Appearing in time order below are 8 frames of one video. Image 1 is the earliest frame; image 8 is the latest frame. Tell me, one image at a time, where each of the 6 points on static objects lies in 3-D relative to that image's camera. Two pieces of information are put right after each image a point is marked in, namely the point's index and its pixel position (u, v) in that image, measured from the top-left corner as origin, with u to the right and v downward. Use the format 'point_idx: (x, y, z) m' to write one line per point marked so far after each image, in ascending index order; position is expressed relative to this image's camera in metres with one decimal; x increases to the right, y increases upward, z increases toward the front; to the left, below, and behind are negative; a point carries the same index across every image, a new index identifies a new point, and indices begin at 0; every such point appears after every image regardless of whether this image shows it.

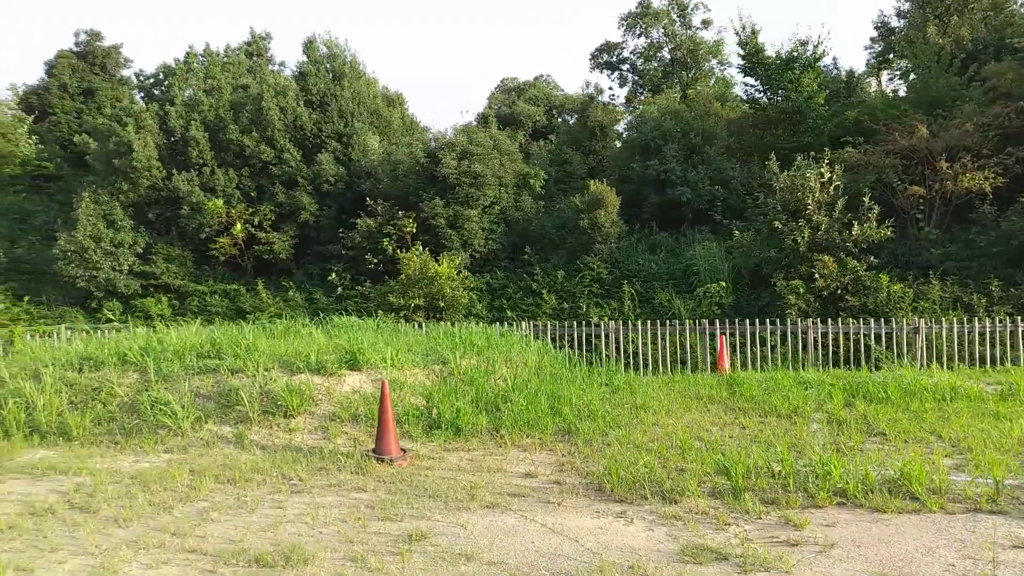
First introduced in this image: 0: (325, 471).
0: (-1.4, -1.3, +5.1) m
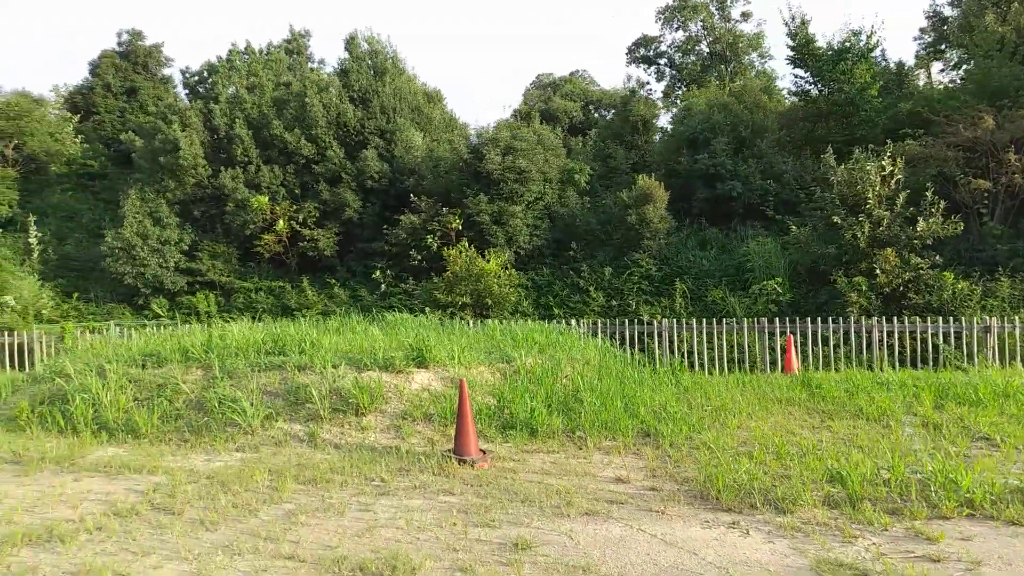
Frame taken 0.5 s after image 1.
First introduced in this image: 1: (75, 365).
0: (-0.7, -1.3, +4.9) m
1: (-4.4, -0.8, +7.3) m
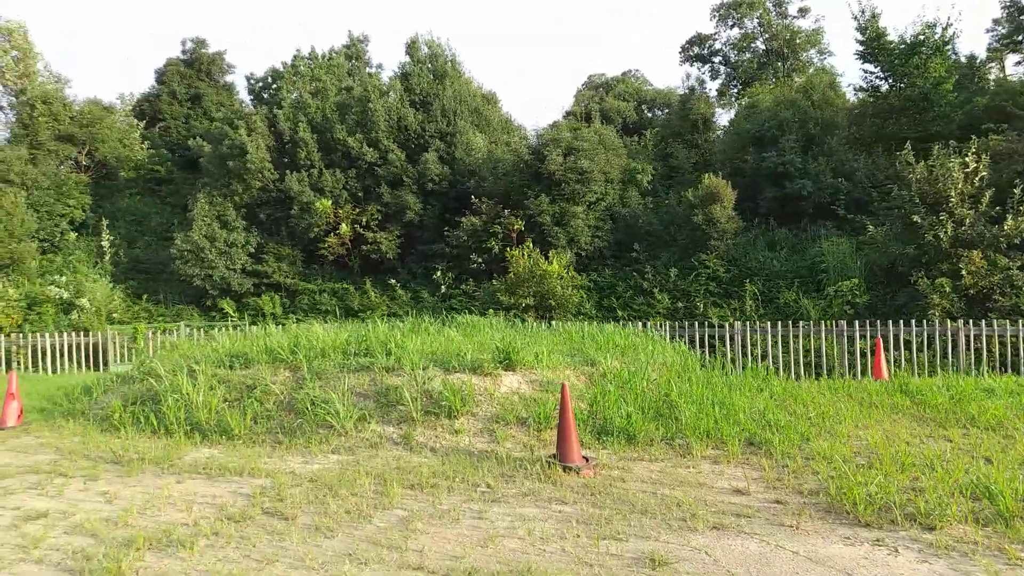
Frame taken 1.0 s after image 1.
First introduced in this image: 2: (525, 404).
0: (0.0, -1.3, +4.7) m
1: (-3.6, -0.8, +7.4) m
2: (+0.1, -1.0, +6.0) m
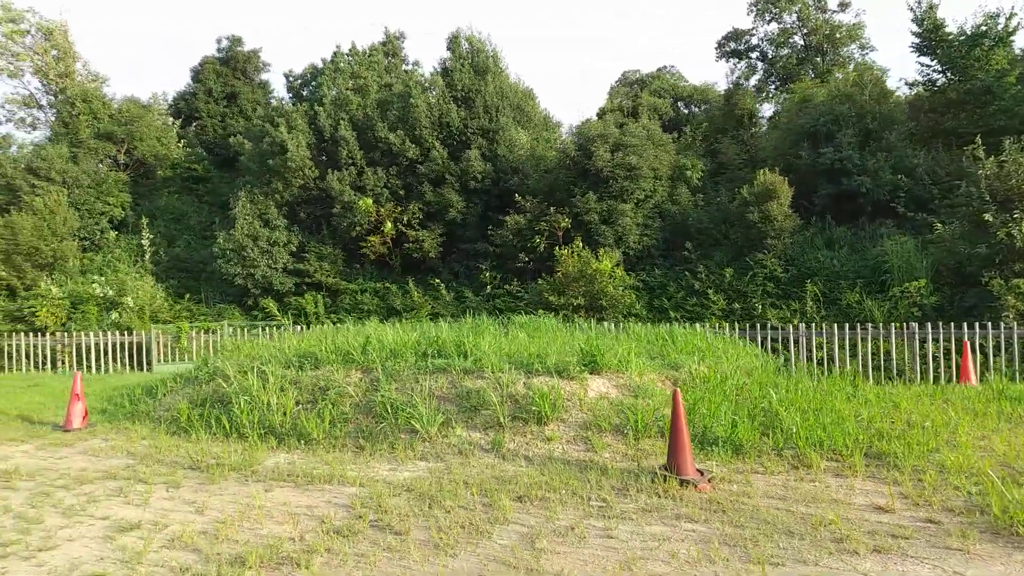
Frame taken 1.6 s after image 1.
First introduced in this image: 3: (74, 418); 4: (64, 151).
0: (+0.7, -1.3, +4.4) m
1: (-2.8, -0.8, +7.1) m
2: (+0.9, -1.0, +5.7) m
3: (-4.1, -1.2, +6.7) m
4: (-11.8, +3.6, +18.6) m
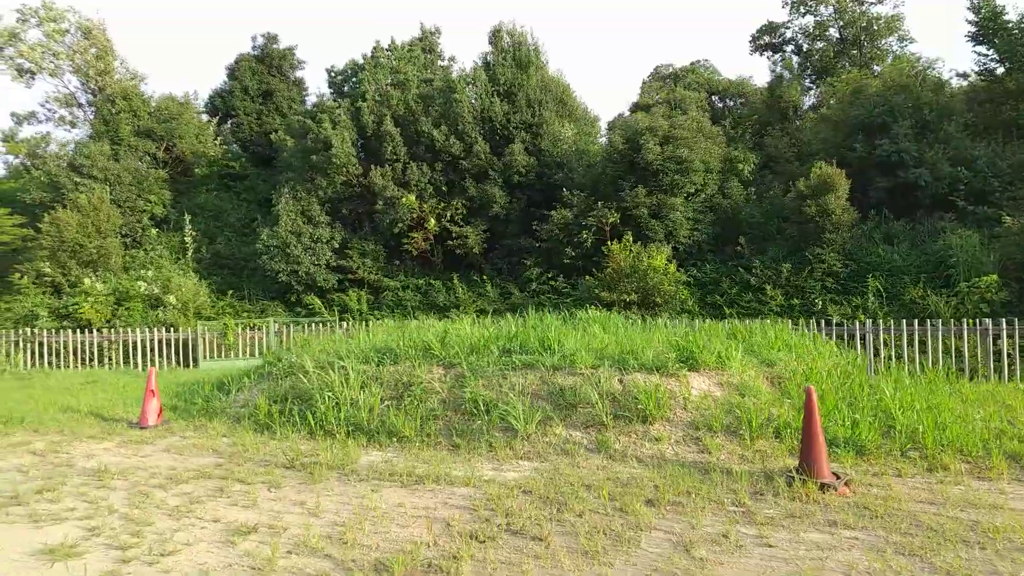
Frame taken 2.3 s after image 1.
0: (+1.4, -1.2, +4.1) m
1: (-2.0, -0.7, +6.9) m
2: (+1.6, -0.9, +5.4) m
3: (-3.3, -1.2, +6.5) m
4: (-10.7, +3.7, +18.6) m
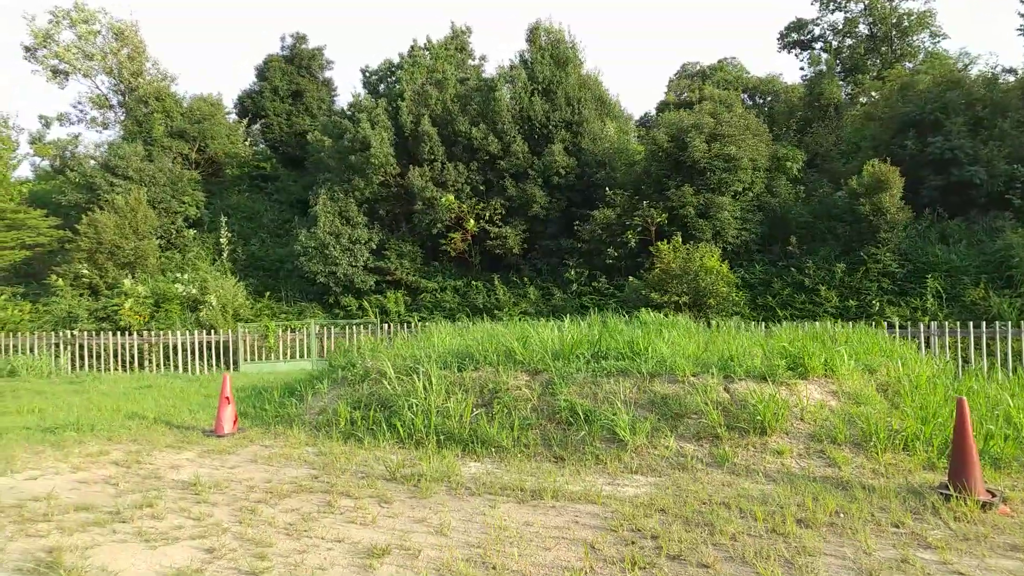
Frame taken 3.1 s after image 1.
0: (+2.2, -1.2, +3.9) m
1: (-1.2, -0.7, +6.7) m
2: (+2.4, -0.9, +5.1) m
3: (-2.5, -1.2, +6.3) m
4: (-9.8, +3.6, +18.5) m
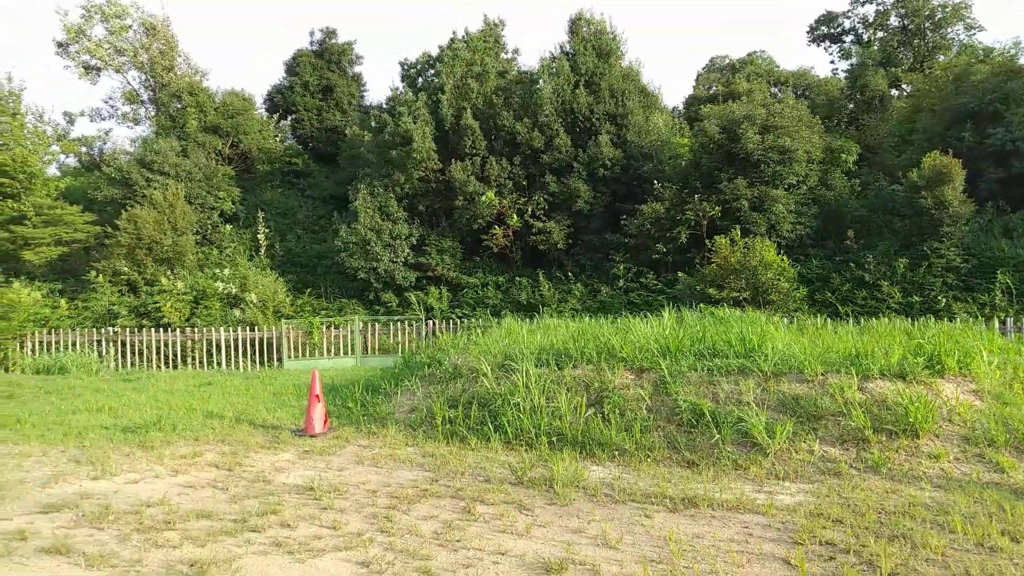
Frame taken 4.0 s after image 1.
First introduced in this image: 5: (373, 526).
0: (+3.0, -1.2, +3.5) m
1: (-0.3, -0.7, +6.4) m
2: (+3.3, -0.9, +4.8) m
3: (-1.7, -1.1, +6.0) m
4: (-8.7, +3.7, +18.3) m
5: (-0.8, -1.3, +3.8) m
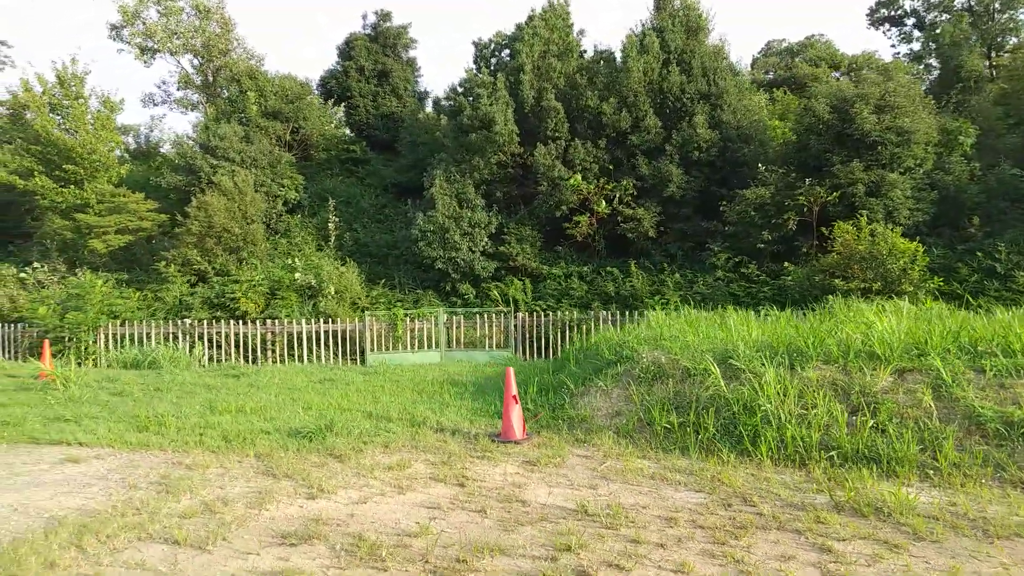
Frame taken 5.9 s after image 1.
0: (+4.7, -1.1, +2.7) m
1: (+1.4, -0.6, +5.6) m
2: (+5.0, -0.8, +4.0) m
3: (+0.1, -1.0, +5.2) m
4: (-6.8, +3.9, +17.6) m
5: (+0.9, -1.2, +3.1) m
